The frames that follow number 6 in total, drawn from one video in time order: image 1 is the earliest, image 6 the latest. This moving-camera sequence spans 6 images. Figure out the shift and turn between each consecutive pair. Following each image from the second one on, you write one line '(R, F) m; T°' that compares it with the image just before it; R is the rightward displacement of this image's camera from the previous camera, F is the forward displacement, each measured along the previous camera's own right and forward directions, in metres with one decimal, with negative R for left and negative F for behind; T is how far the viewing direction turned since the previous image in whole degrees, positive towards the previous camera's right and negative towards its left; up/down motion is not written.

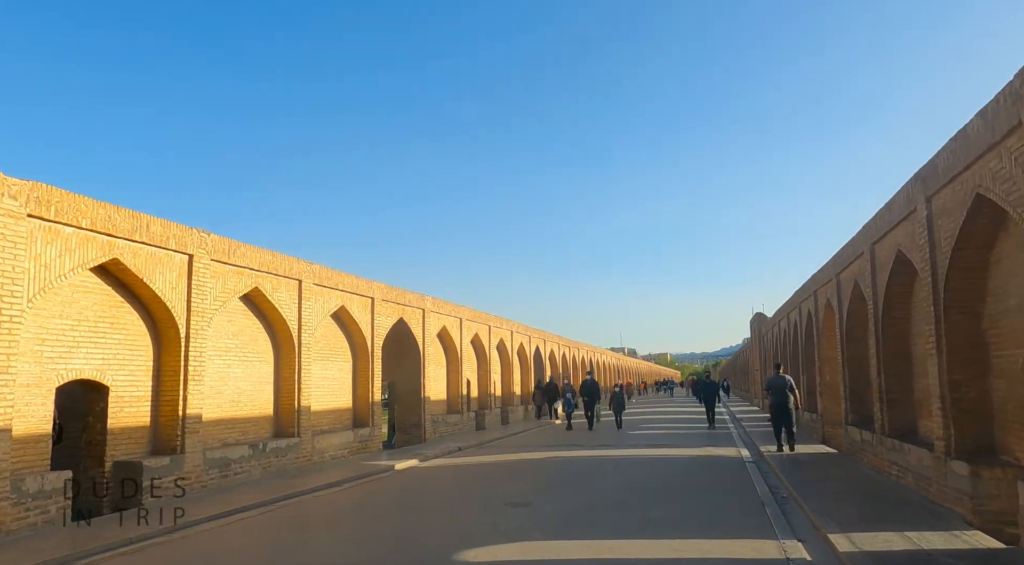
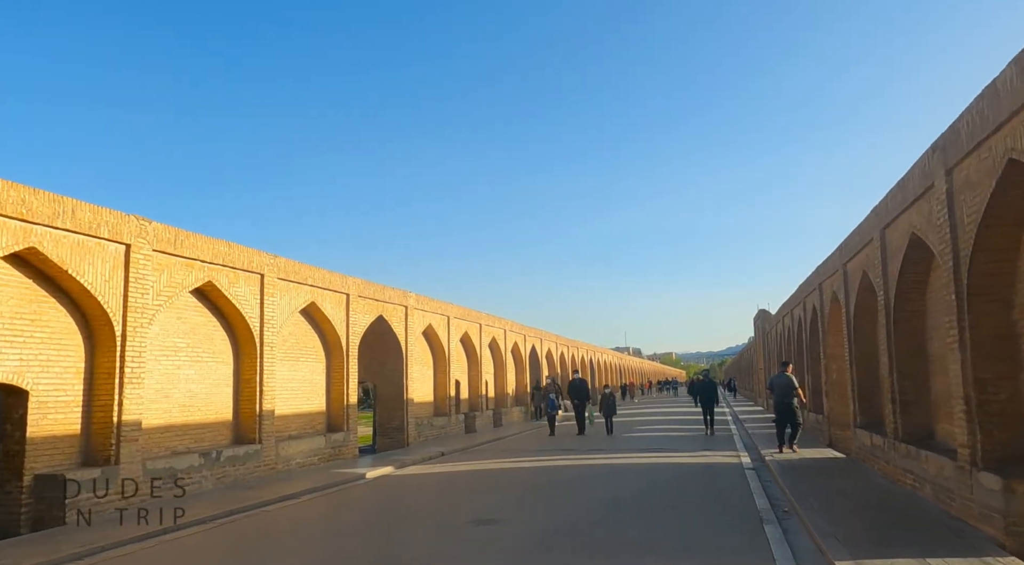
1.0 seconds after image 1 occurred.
(+0.4, +0.9) m; 0°
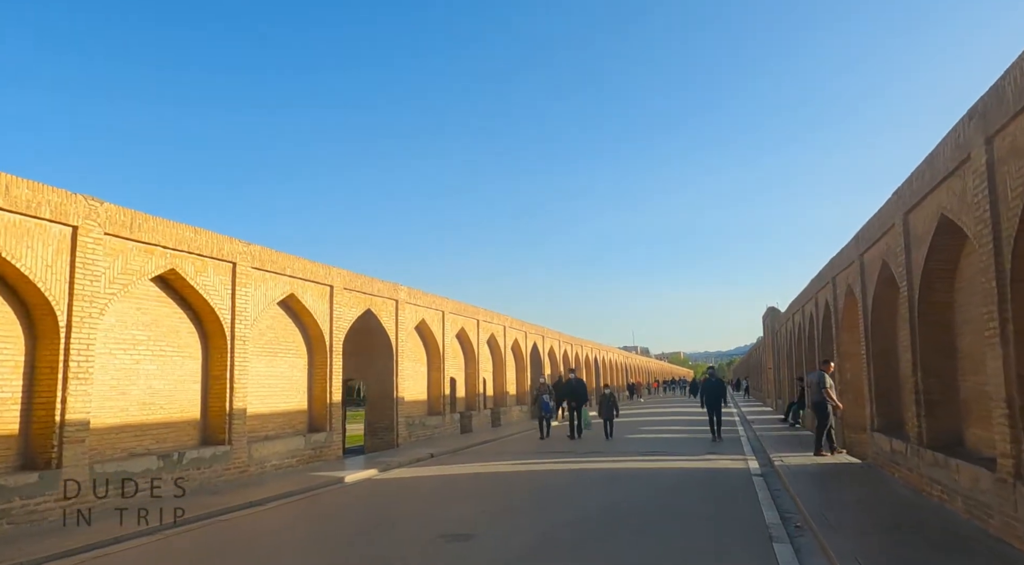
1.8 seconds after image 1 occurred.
(+0.3, +0.8) m; -1°
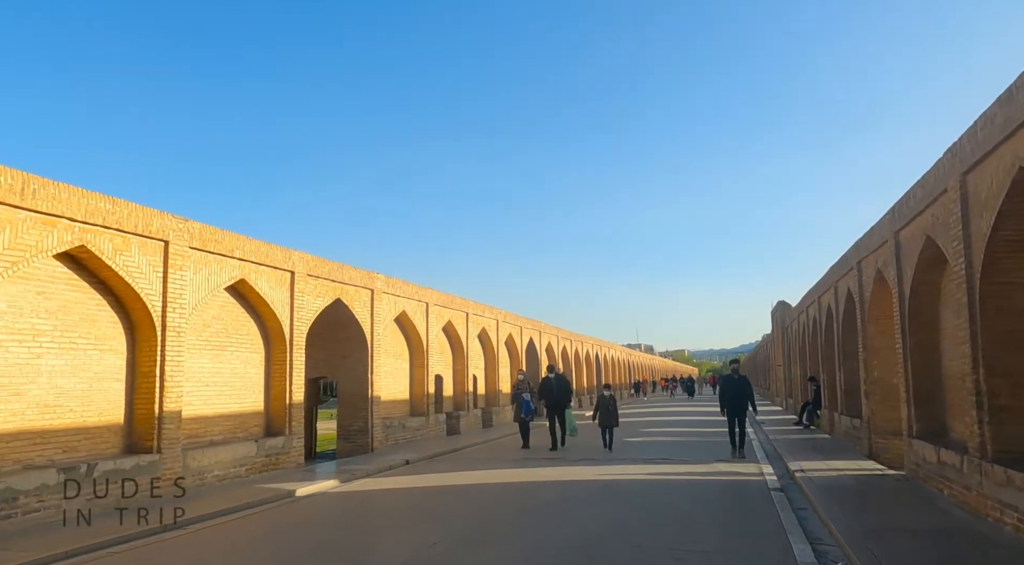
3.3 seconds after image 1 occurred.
(+0.3, +1.5) m; 0°
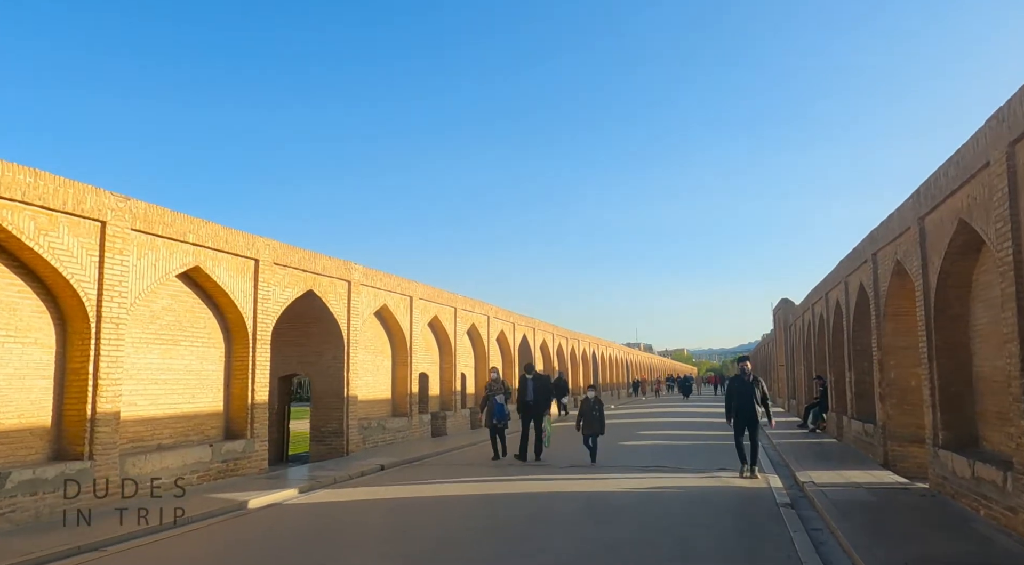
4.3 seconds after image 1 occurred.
(+0.2, +1.0) m; 0°
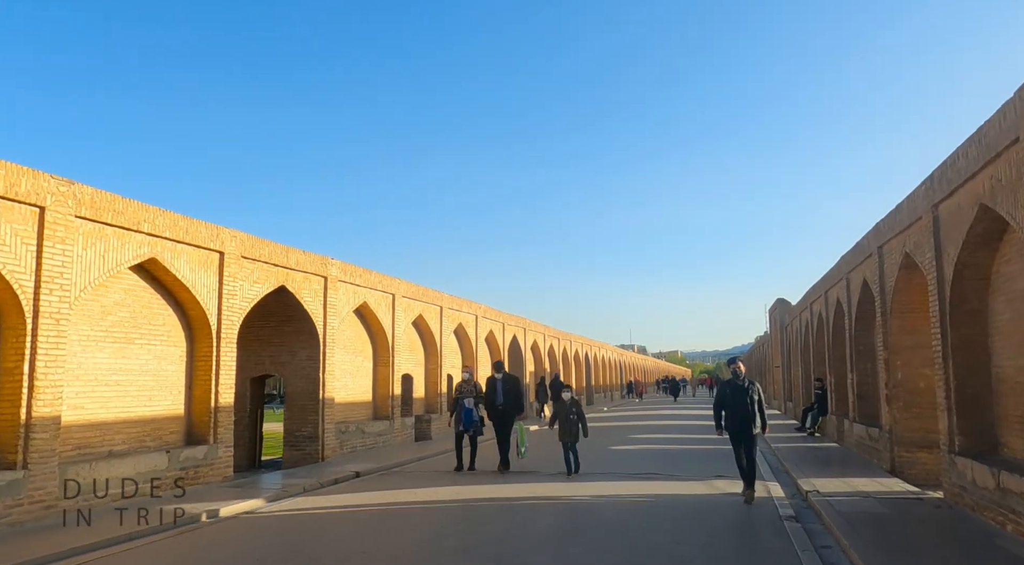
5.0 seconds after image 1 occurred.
(+0.2, +0.7) m; 0°
